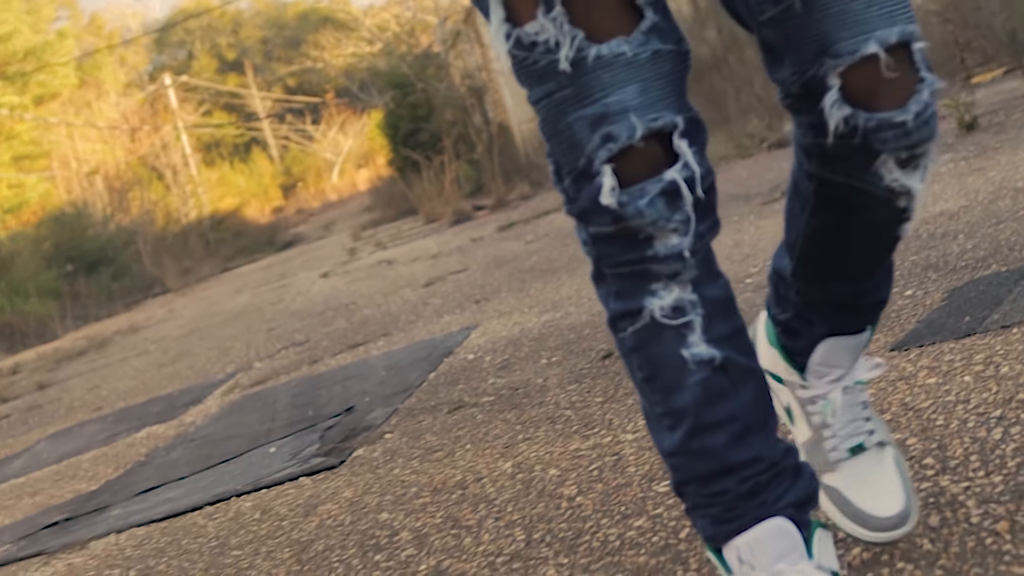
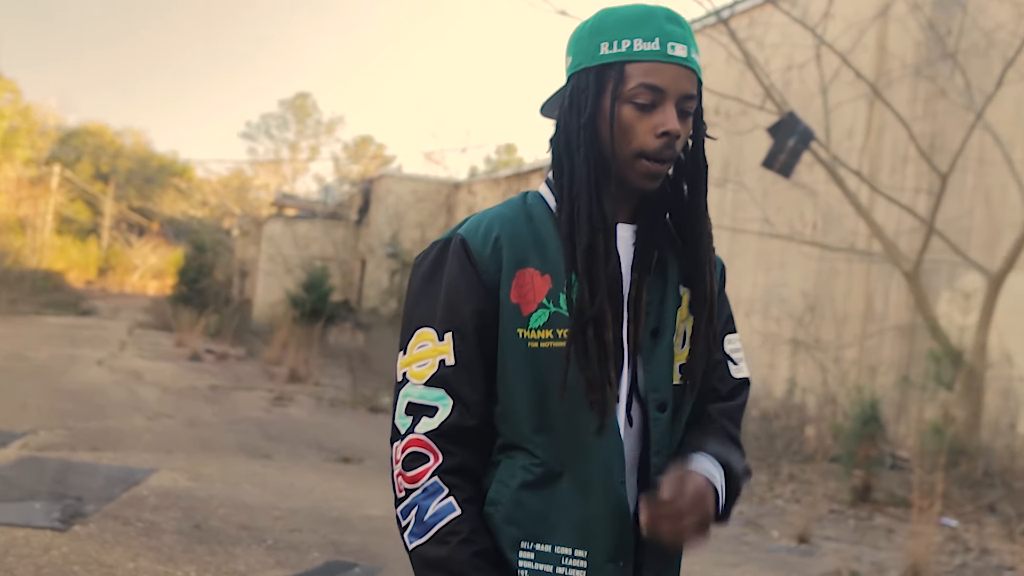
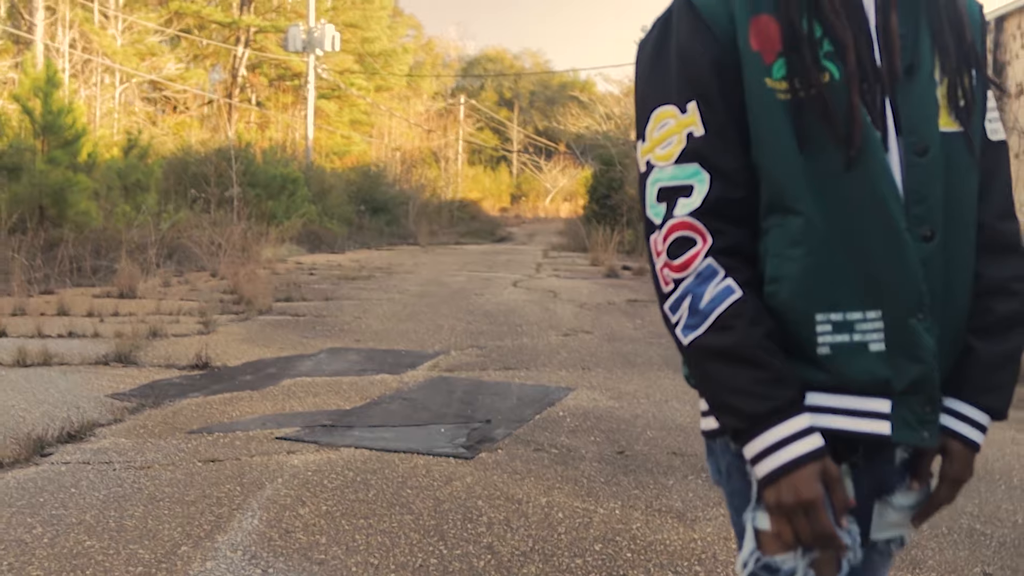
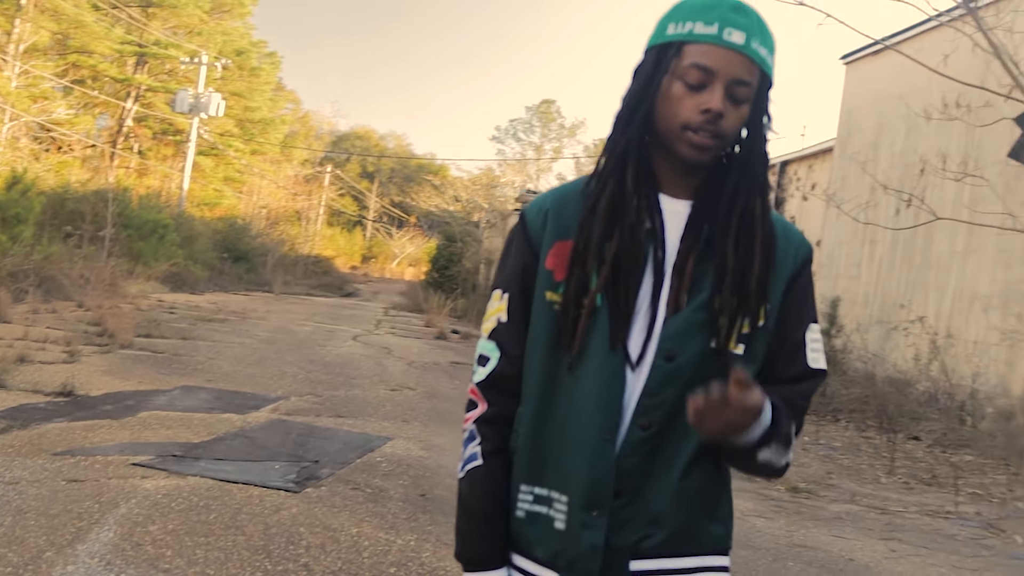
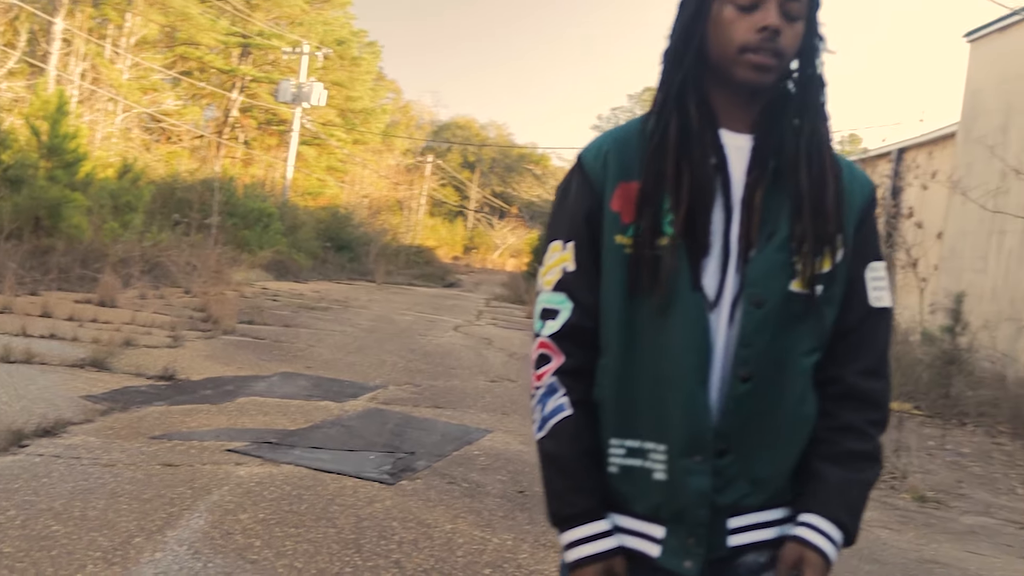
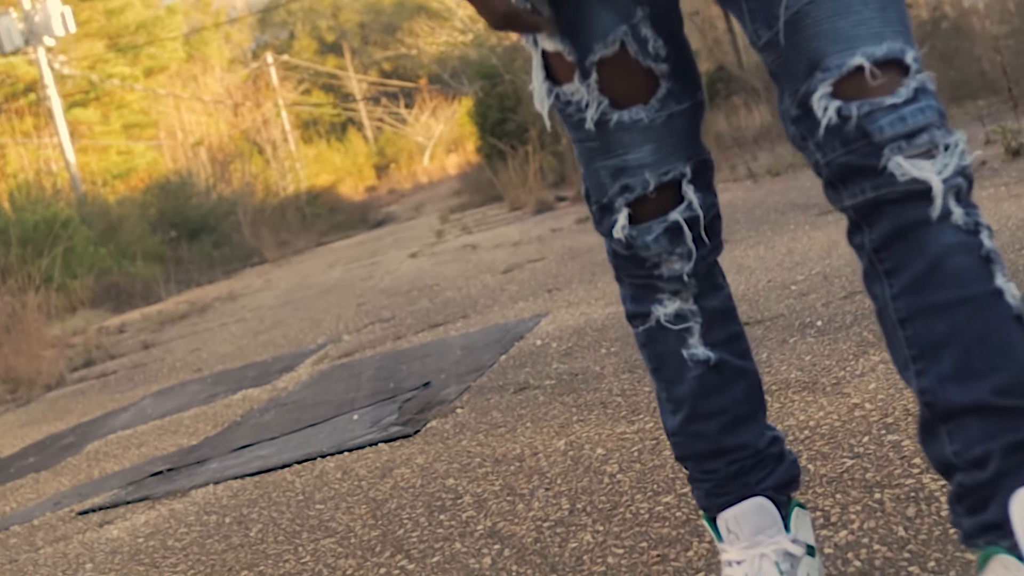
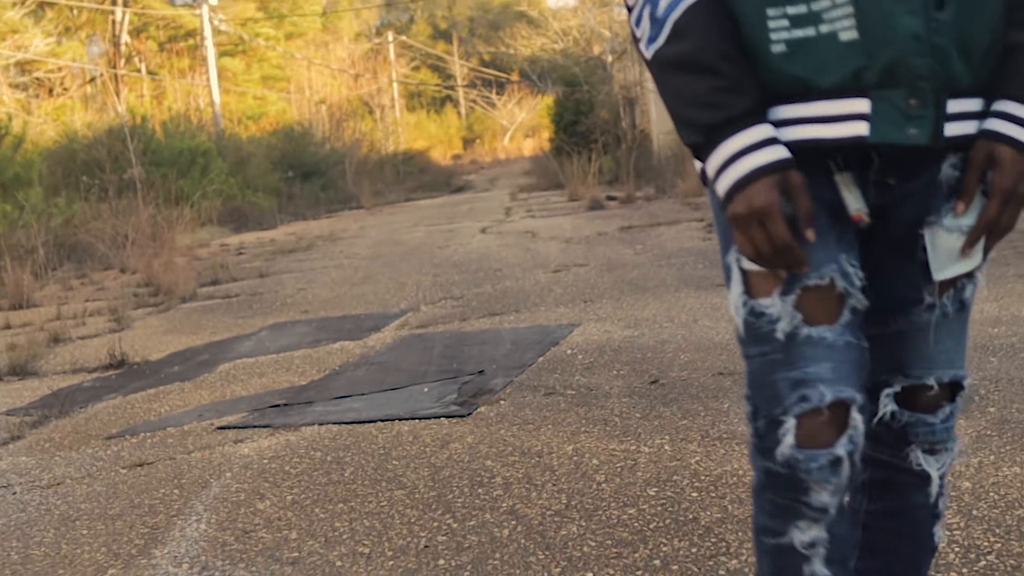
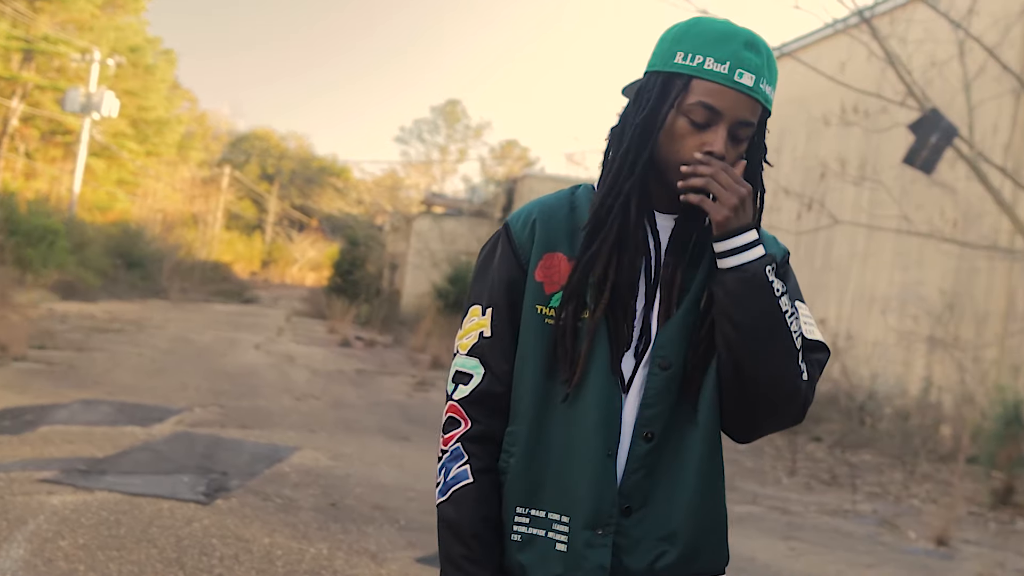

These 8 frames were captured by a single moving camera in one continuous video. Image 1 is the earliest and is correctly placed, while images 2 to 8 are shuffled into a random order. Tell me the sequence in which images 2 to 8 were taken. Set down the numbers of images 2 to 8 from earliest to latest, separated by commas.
6, 7, 3, 5, 4, 8, 2
